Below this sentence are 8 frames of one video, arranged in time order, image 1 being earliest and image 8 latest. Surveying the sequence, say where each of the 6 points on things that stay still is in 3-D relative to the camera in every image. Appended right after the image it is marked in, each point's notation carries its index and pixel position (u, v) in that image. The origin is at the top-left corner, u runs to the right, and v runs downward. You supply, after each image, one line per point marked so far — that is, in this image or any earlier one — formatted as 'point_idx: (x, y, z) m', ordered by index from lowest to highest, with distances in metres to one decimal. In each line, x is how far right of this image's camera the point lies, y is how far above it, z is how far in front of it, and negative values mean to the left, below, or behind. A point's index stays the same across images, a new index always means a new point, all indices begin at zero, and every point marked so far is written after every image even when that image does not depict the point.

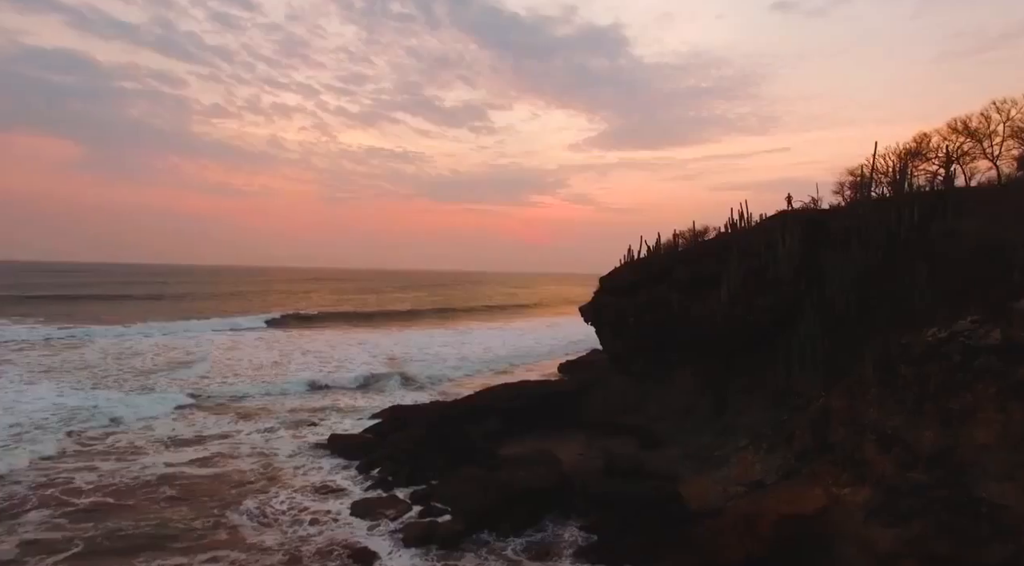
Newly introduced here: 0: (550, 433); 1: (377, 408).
0: (+0.7, -2.9, +12.3) m
1: (-3.4, -3.0, +15.2) m
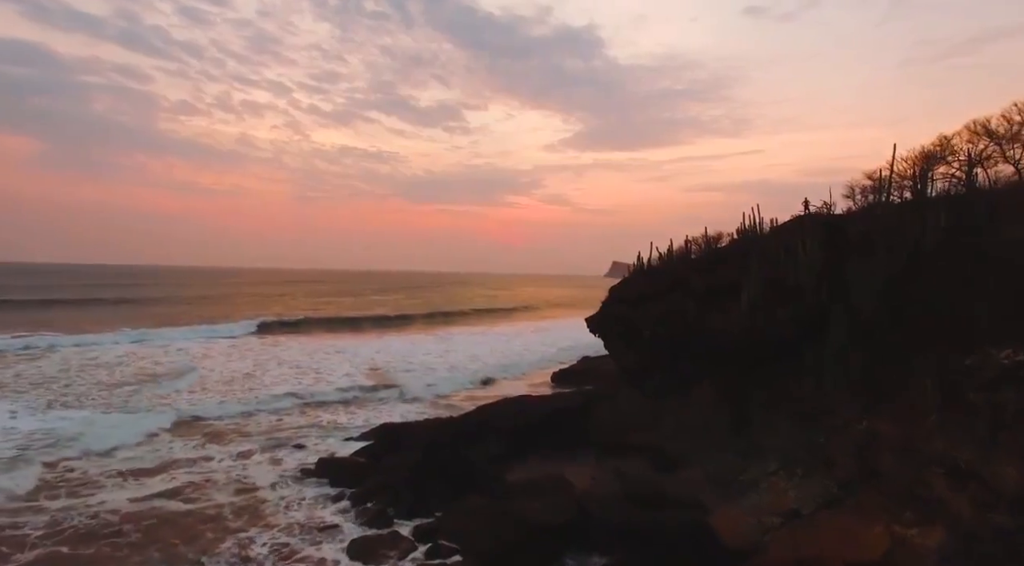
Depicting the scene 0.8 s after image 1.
0: (+0.7, -3.1, +11.4) m
1: (-3.5, -3.2, +14.2) m
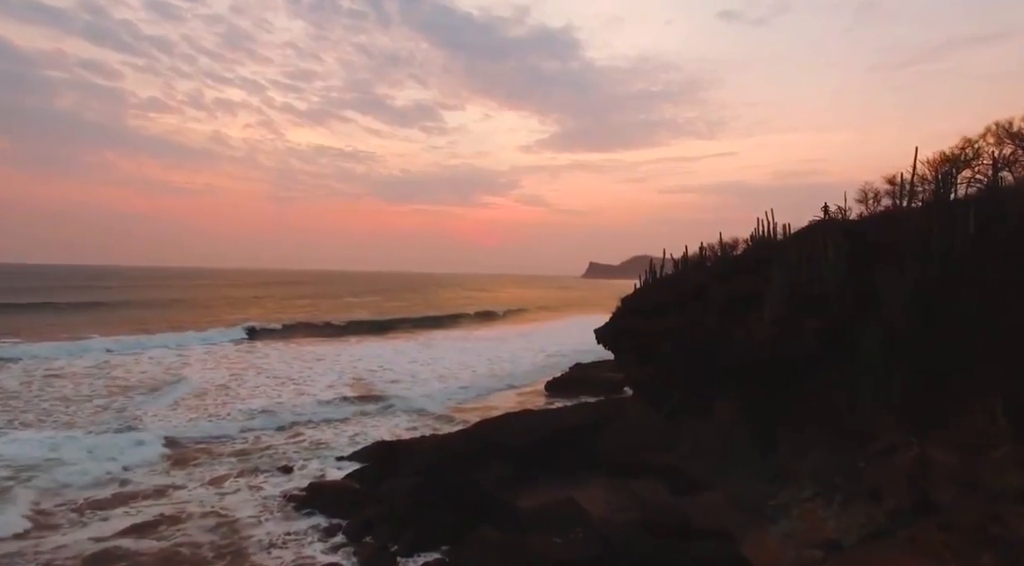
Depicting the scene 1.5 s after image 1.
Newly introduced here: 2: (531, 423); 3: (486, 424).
0: (+0.9, -3.3, +10.6) m
1: (-3.4, -3.4, +13.3) m
2: (+0.3, -2.5, +11.4) m
3: (-0.5, -2.5, +11.5) m
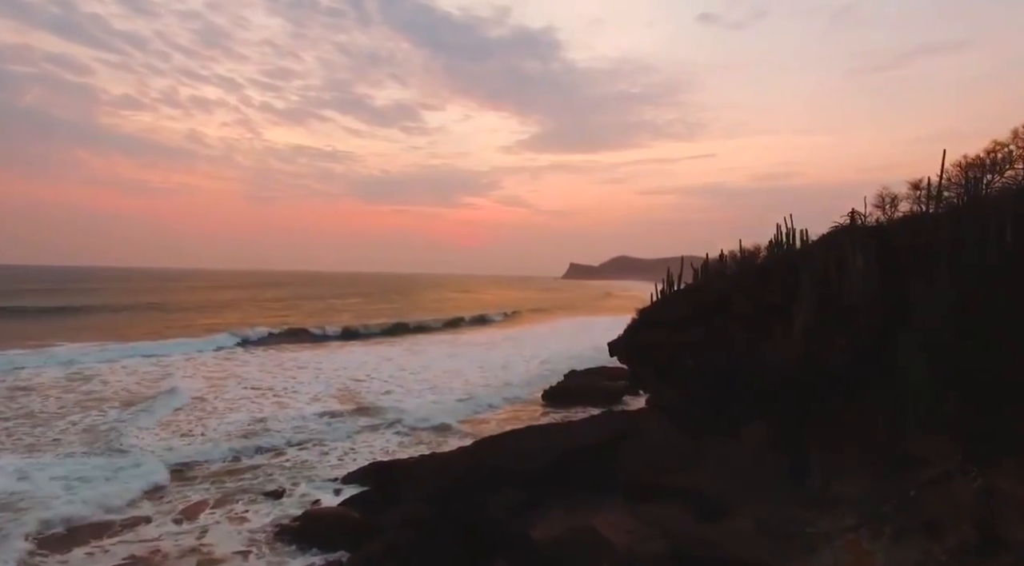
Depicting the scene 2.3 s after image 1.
0: (+1.0, -3.4, +9.9) m
1: (-3.3, -3.5, +12.4) m
2: (+0.5, -2.7, +10.7) m
3: (-0.3, -2.7, +10.7) m
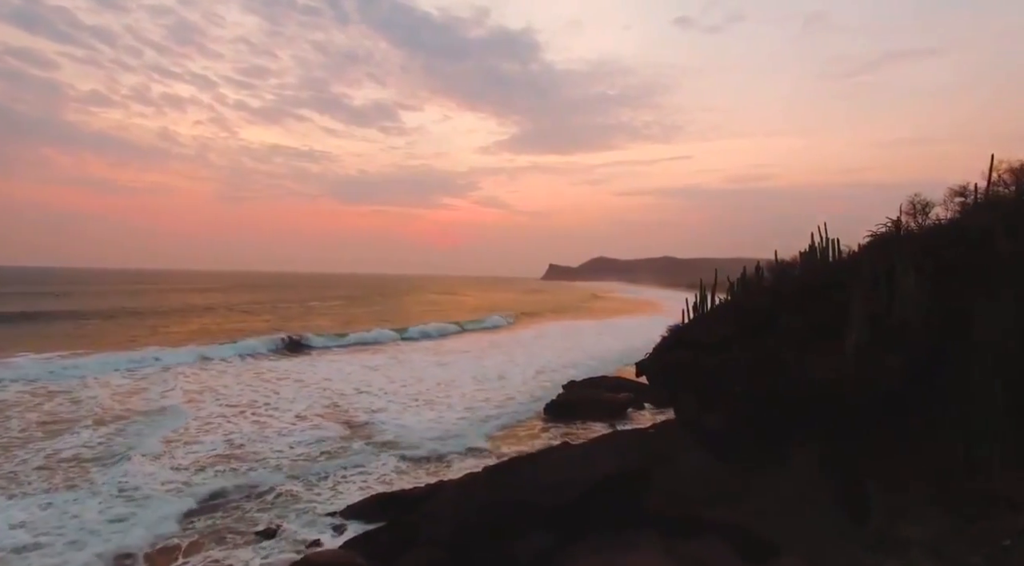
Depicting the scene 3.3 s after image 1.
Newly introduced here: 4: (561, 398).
0: (+1.4, -3.7, +8.9) m
1: (-3.1, -3.8, +11.3) m
2: (+0.8, -2.9, +9.7) m
3: (0.0, -2.9, +9.6) m
4: (+1.5, -3.5, +19.5) m
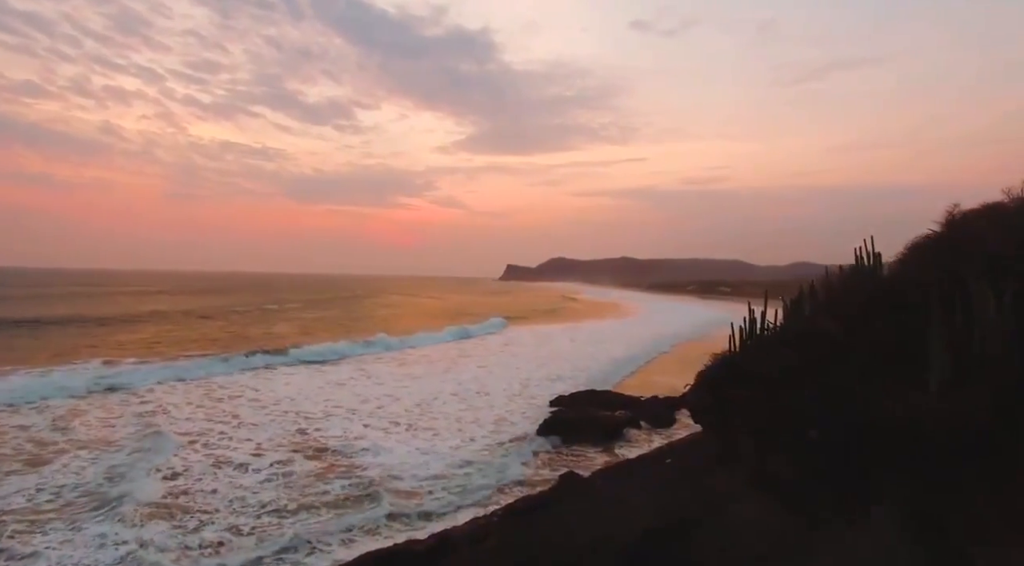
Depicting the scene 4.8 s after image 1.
0: (+1.8, -4.0, +7.6) m
1: (-2.8, -4.1, +9.6) m
2: (+1.2, -3.2, +8.3) m
3: (+0.3, -3.2, +8.2) m
4: (+1.2, -3.8, +18.1) m
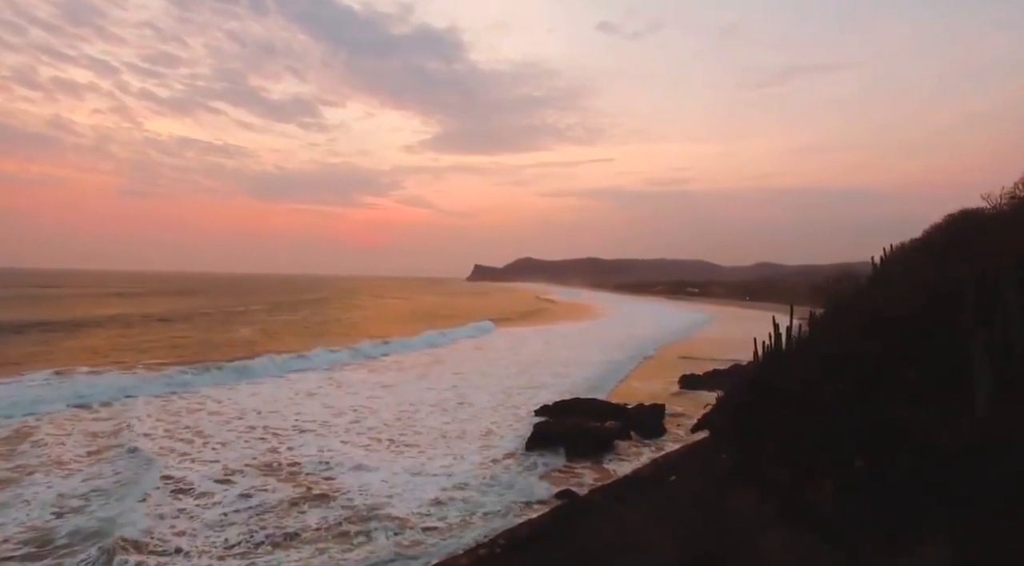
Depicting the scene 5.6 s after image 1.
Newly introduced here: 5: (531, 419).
0: (+1.9, -4.1, +6.8) m
1: (-2.8, -4.3, +8.6) m
2: (+1.3, -3.4, +7.5) m
3: (+0.5, -3.4, +7.4) m
4: (+0.8, -4.0, +17.3) m
5: (+0.5, -4.1, +19.4) m
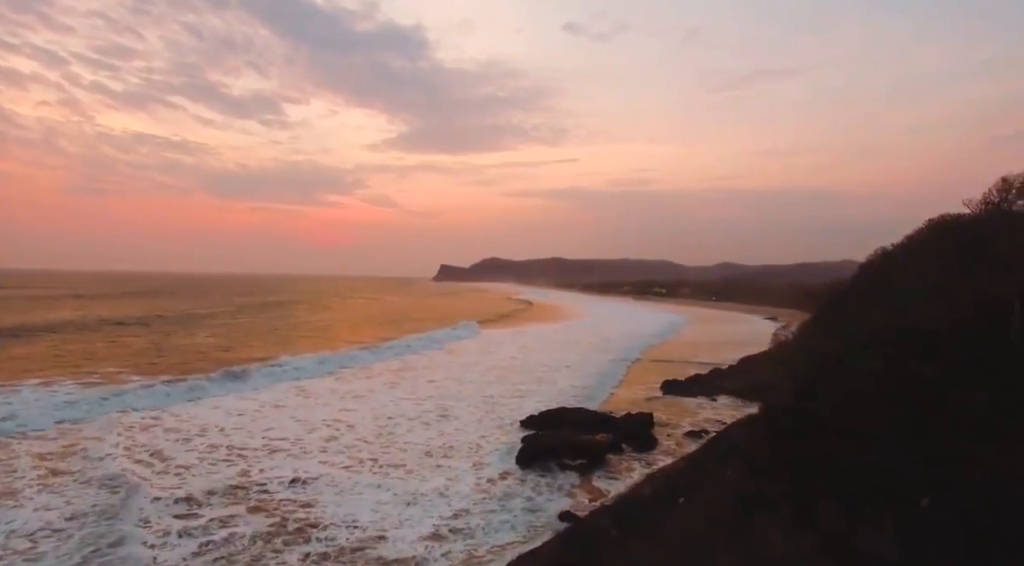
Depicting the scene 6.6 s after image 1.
0: (+2.2, -4.3, +6.1) m
1: (-2.6, -4.4, +7.6) m
2: (+1.5, -3.6, +6.7) m
3: (+0.7, -3.6, +6.5) m
4: (+0.5, -4.2, +16.5) m
5: (+0.1, -4.3, +18.5) m
